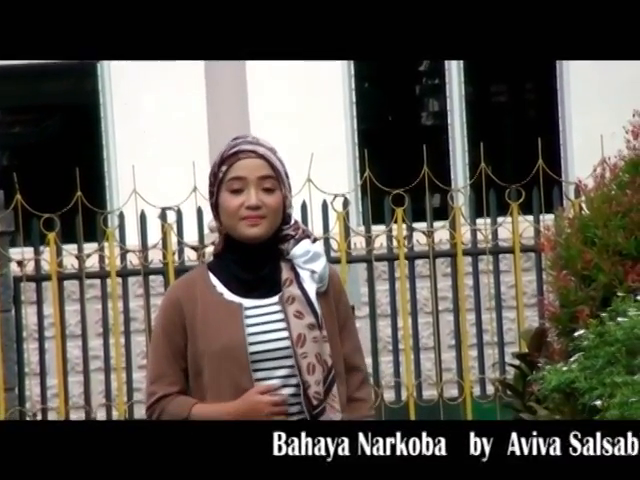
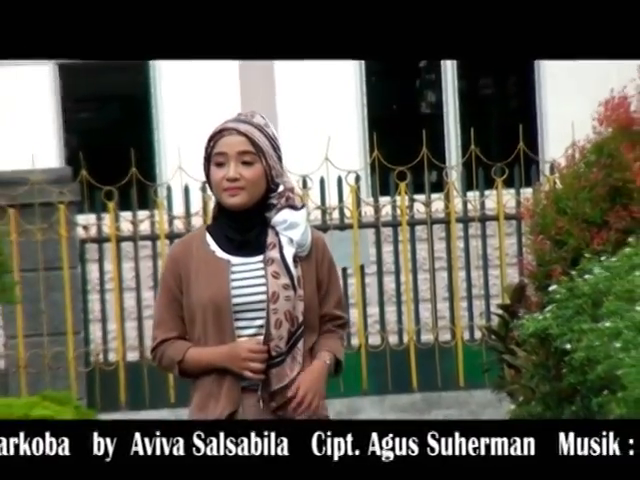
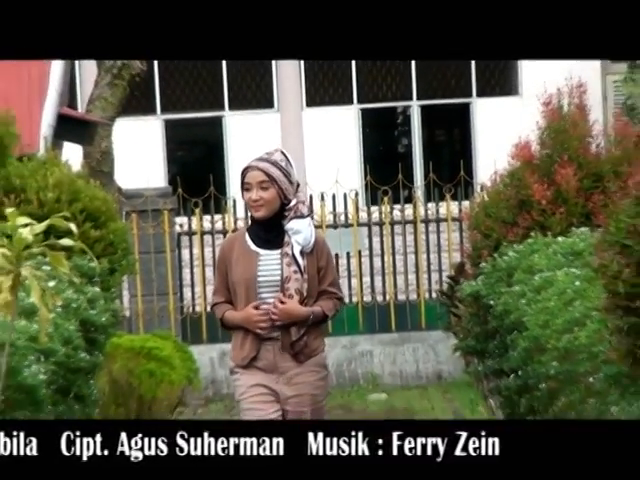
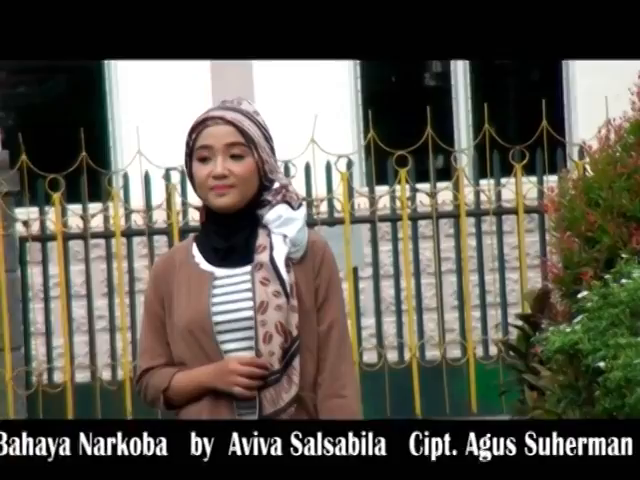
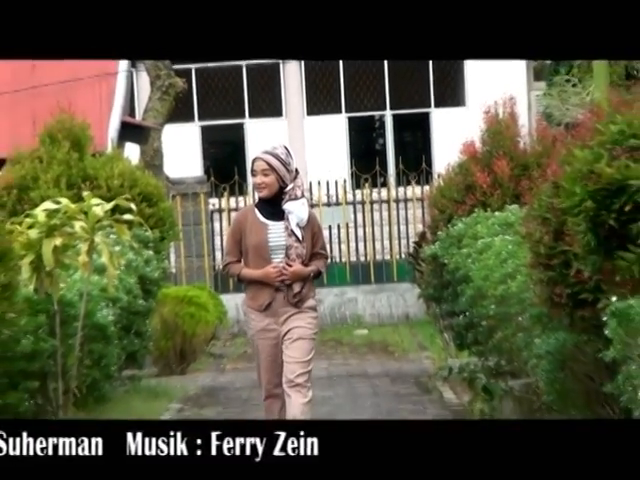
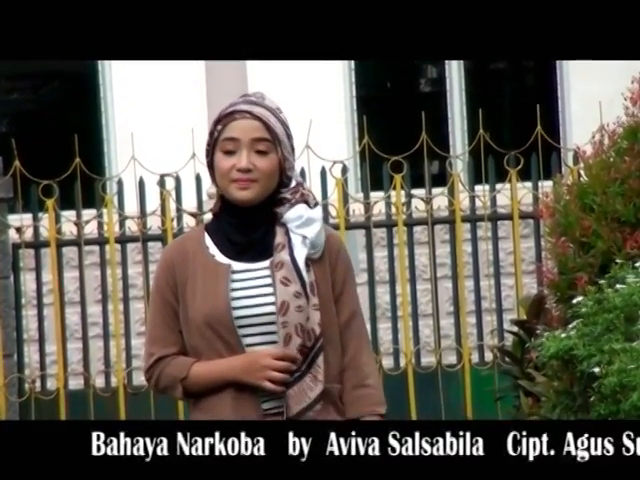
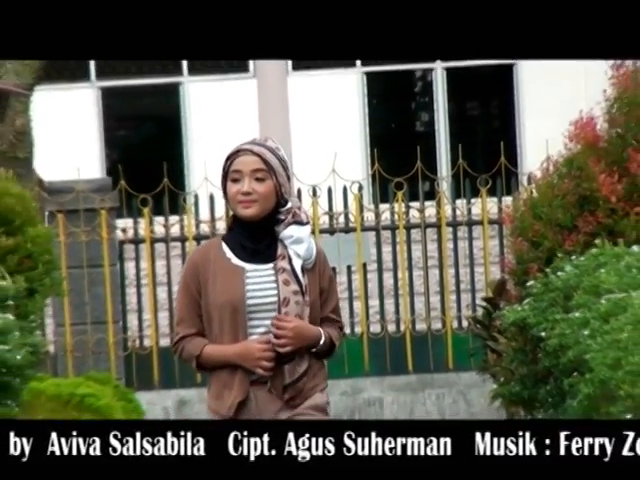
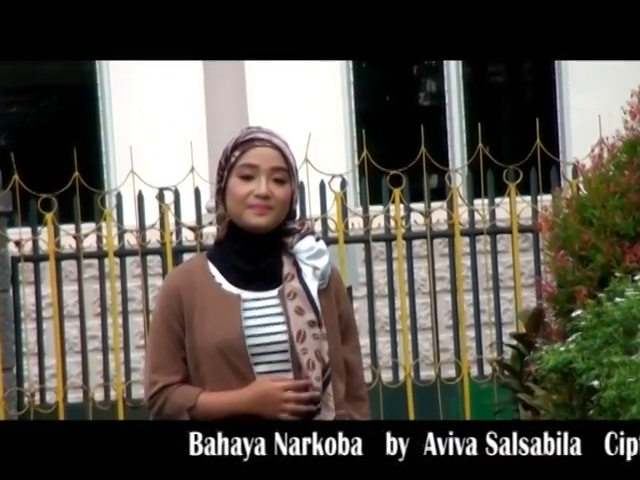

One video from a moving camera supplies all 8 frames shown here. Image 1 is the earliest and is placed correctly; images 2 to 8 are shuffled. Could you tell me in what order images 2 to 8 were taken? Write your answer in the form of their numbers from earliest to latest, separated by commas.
8, 6, 4, 2, 7, 3, 5
